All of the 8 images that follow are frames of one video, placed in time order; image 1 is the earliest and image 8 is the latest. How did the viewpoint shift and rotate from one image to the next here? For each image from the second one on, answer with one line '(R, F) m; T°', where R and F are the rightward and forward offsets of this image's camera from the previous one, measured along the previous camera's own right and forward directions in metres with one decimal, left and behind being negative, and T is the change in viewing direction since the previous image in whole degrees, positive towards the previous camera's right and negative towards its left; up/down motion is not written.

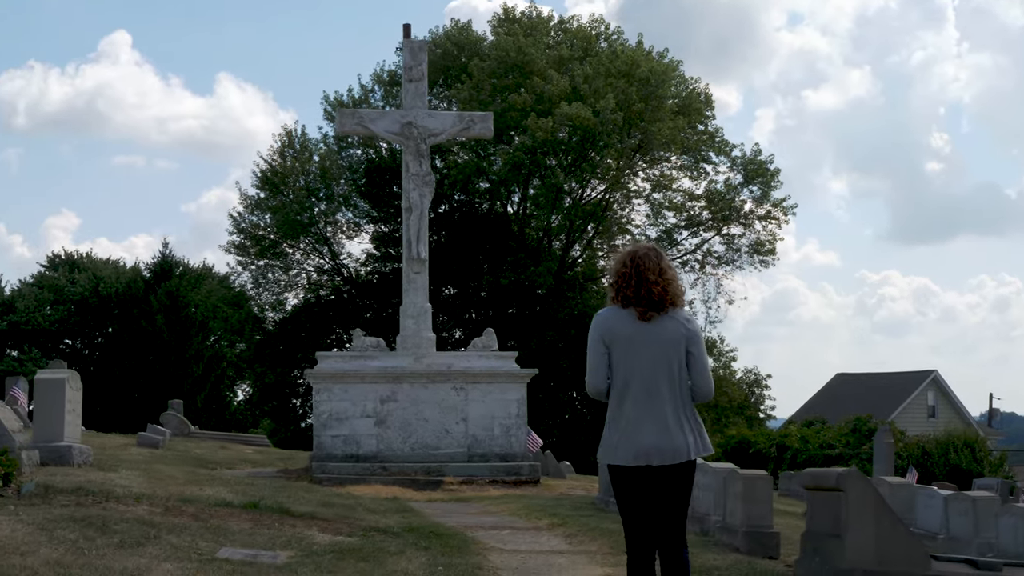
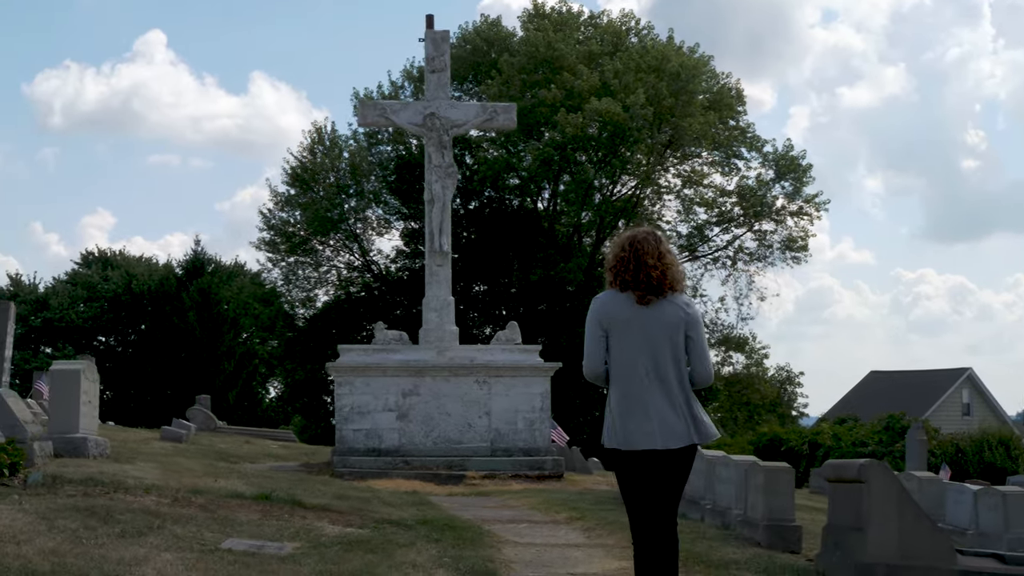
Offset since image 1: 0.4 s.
(+0.1, +0.3) m; -2°
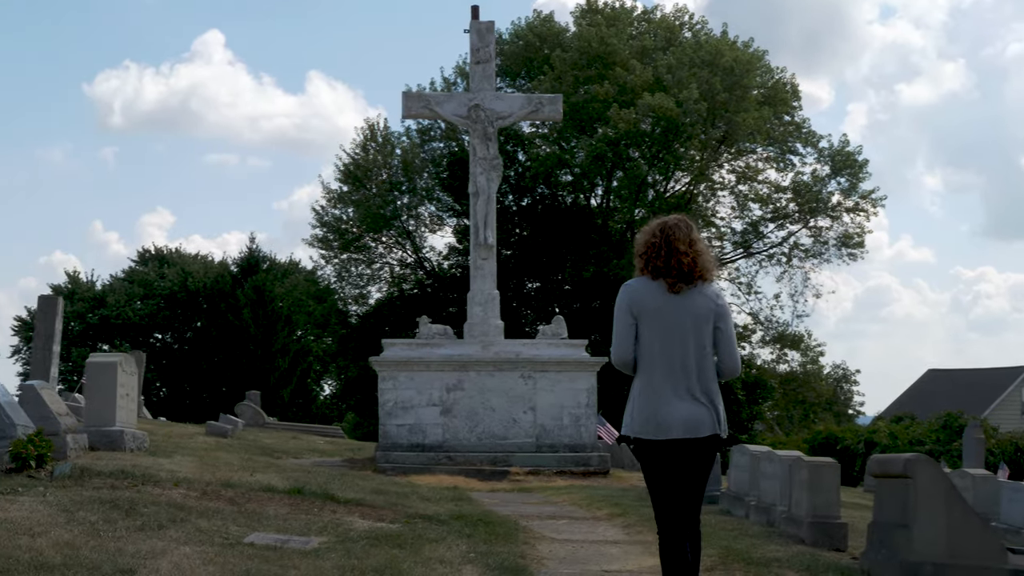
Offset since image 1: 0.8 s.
(+0.1, +0.3) m; -3°
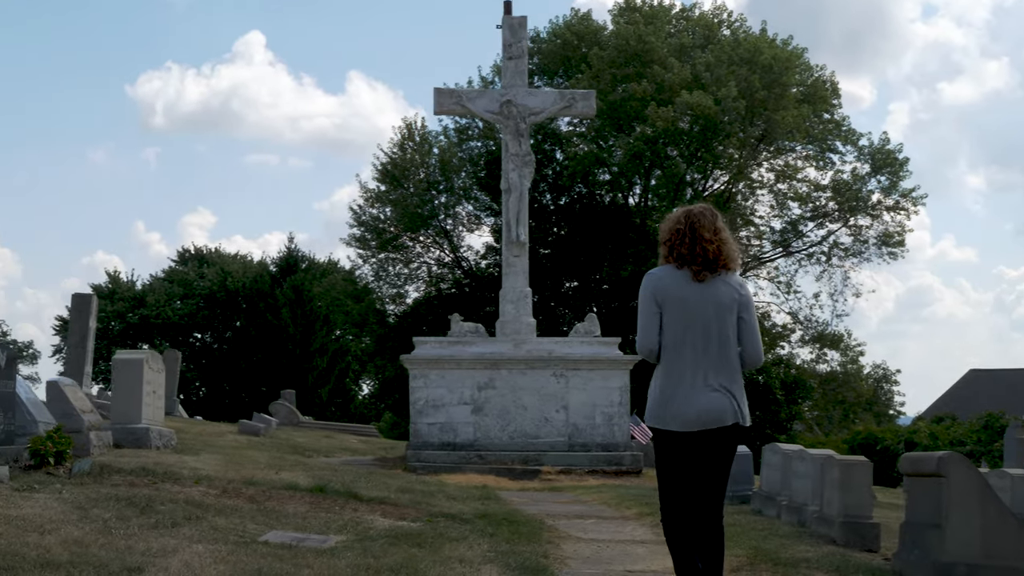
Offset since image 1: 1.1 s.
(+0.1, +0.2) m; -2°
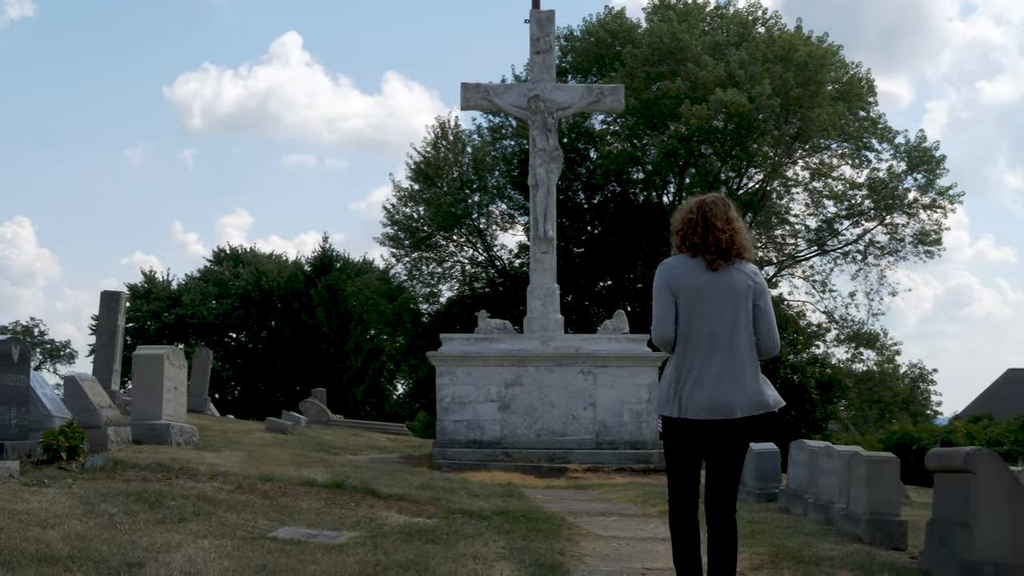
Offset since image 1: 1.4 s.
(+0.1, +0.2) m; -2°
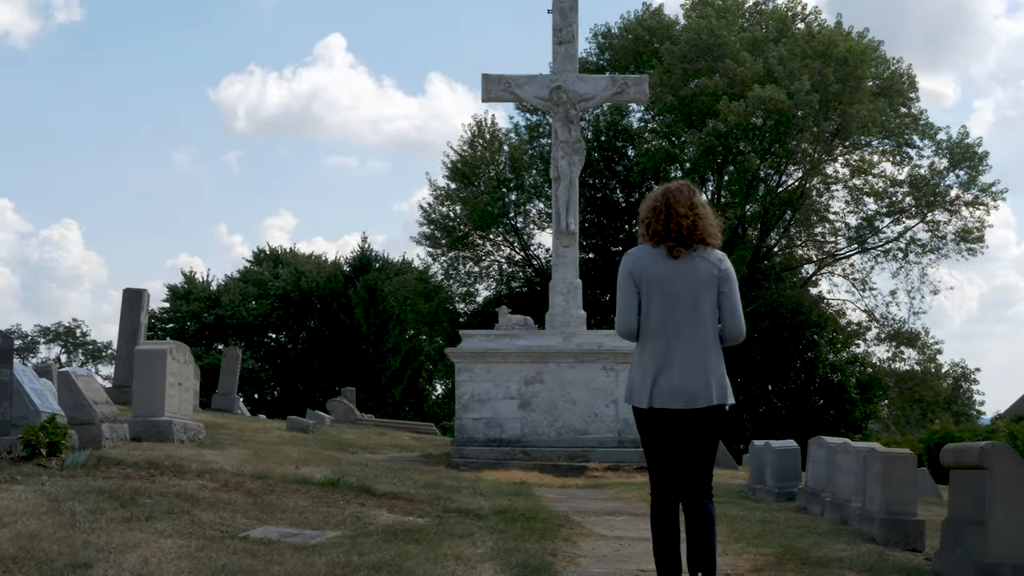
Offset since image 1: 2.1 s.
(+0.3, +0.4) m; -2°
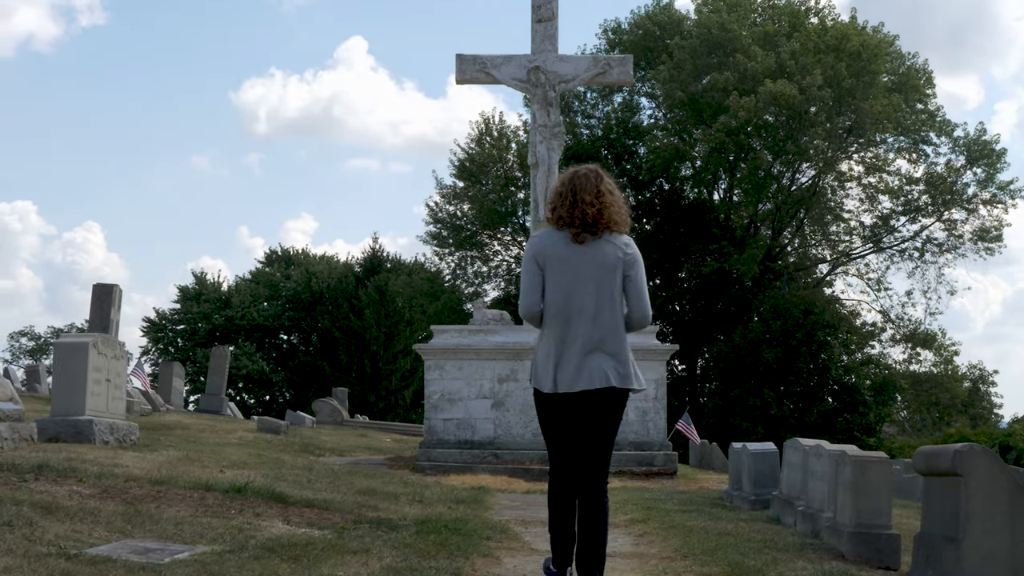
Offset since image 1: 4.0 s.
(+0.7, +1.1) m; -1°
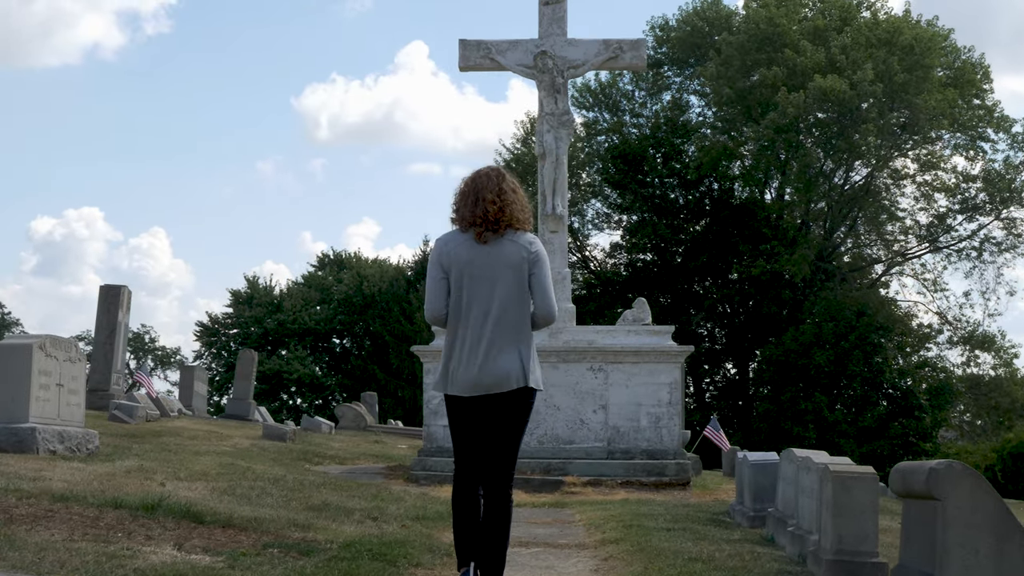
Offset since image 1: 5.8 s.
(+0.8, +1.1) m; -3°
